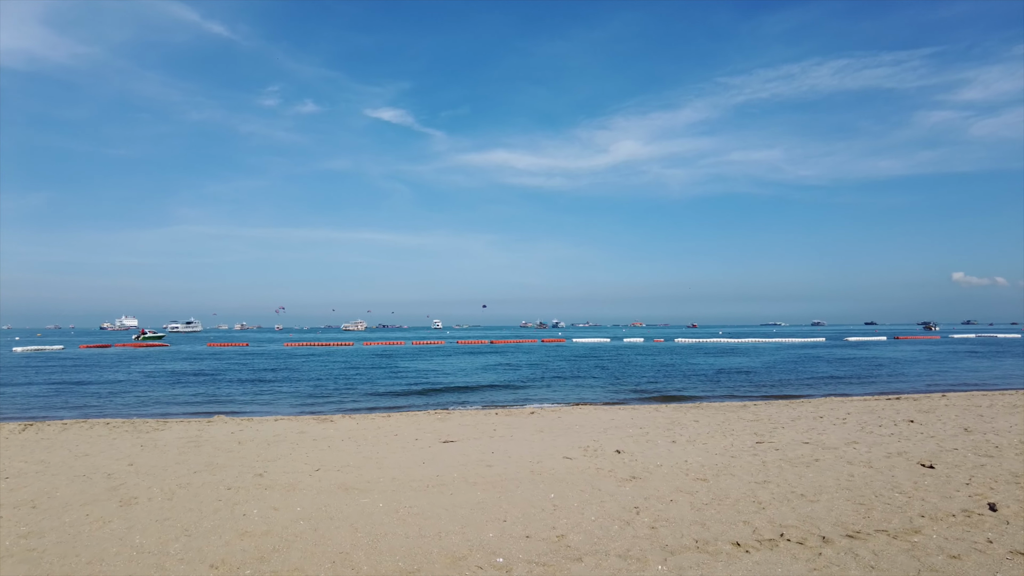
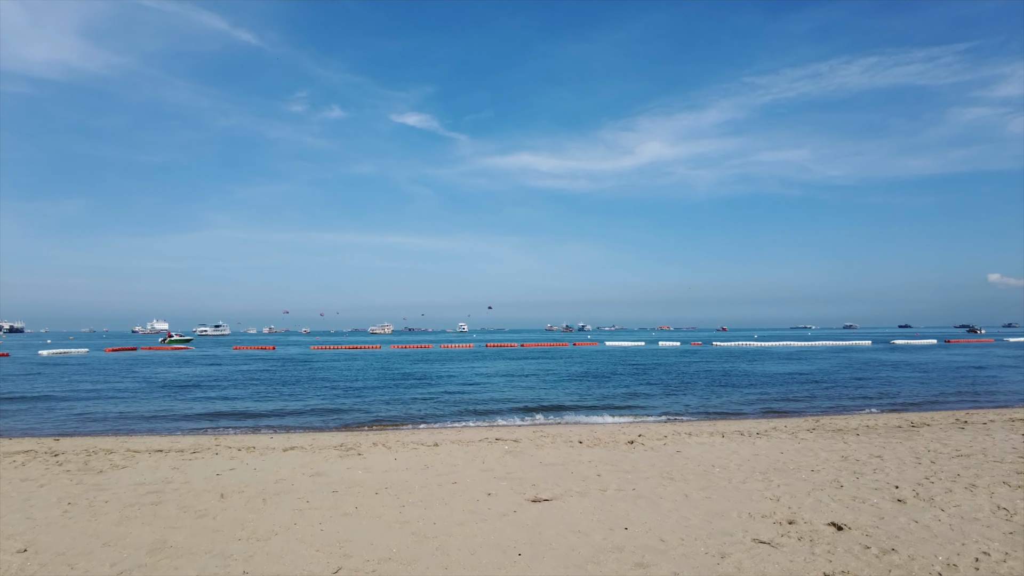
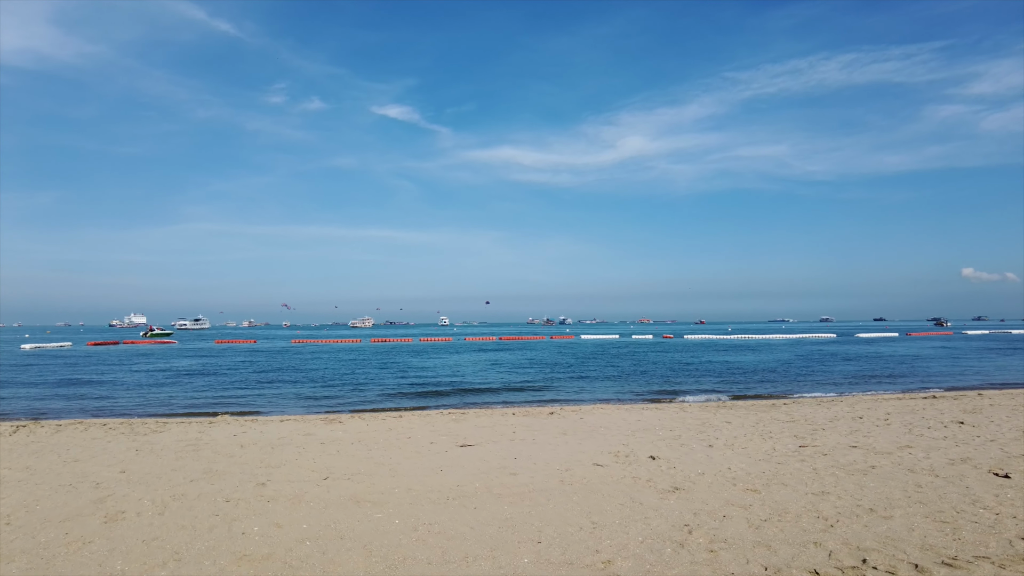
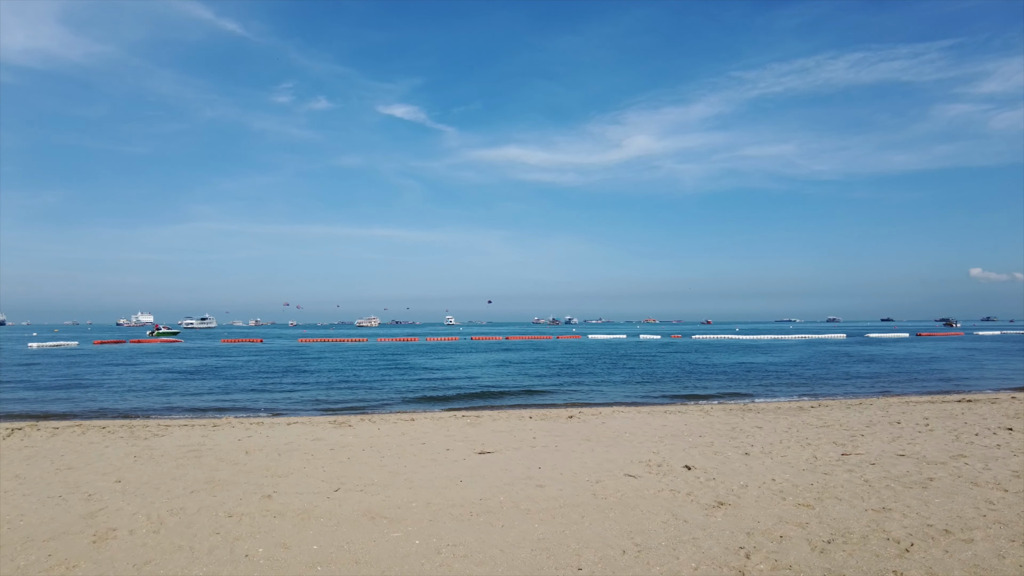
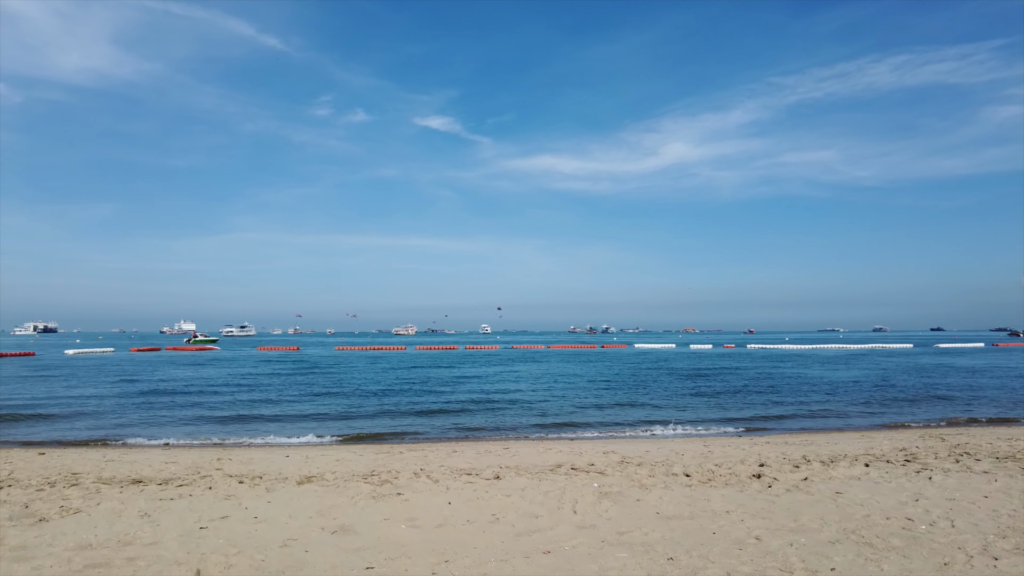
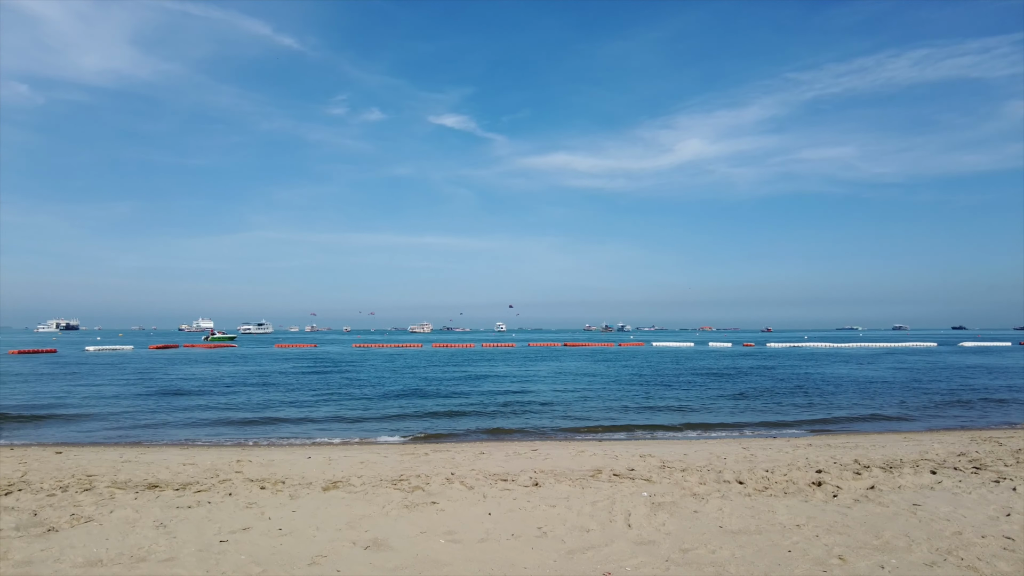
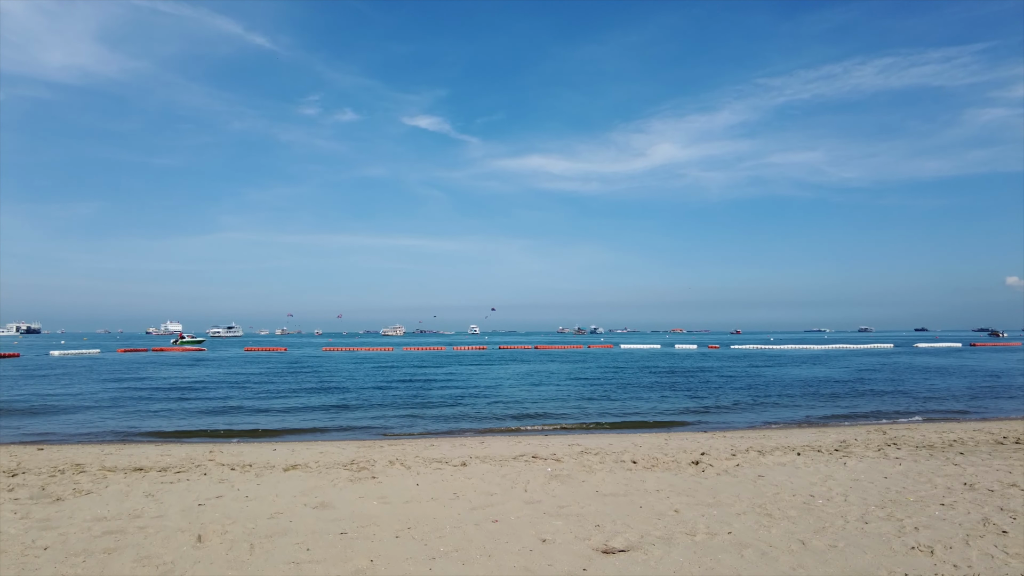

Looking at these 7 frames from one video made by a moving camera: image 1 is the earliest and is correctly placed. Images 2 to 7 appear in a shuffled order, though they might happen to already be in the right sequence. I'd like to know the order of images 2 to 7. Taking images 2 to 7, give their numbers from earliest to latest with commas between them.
3, 4, 2, 7, 5, 6
